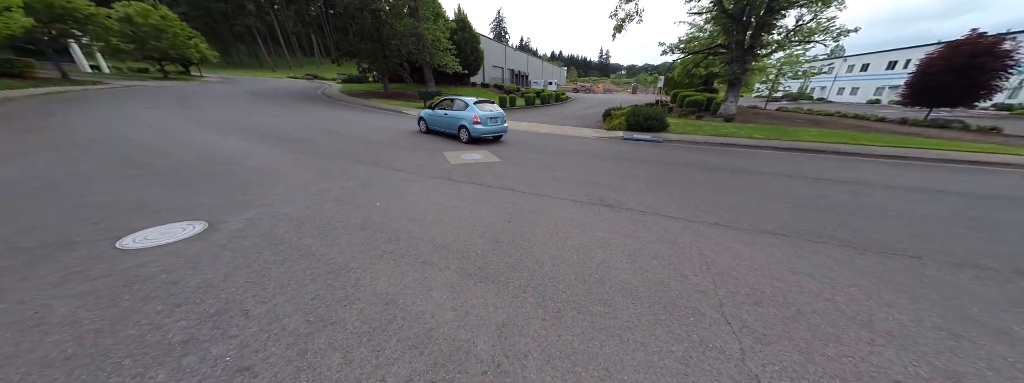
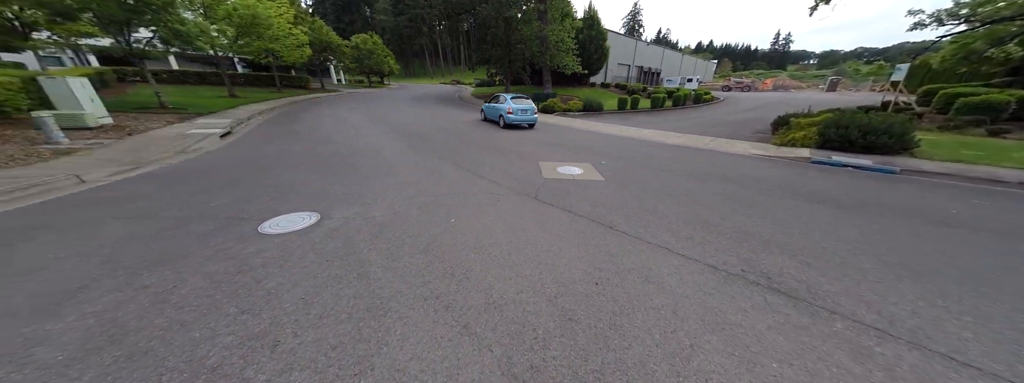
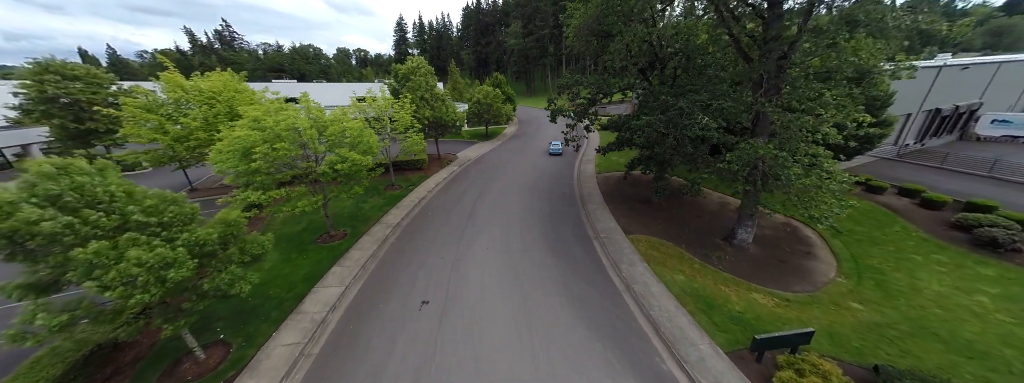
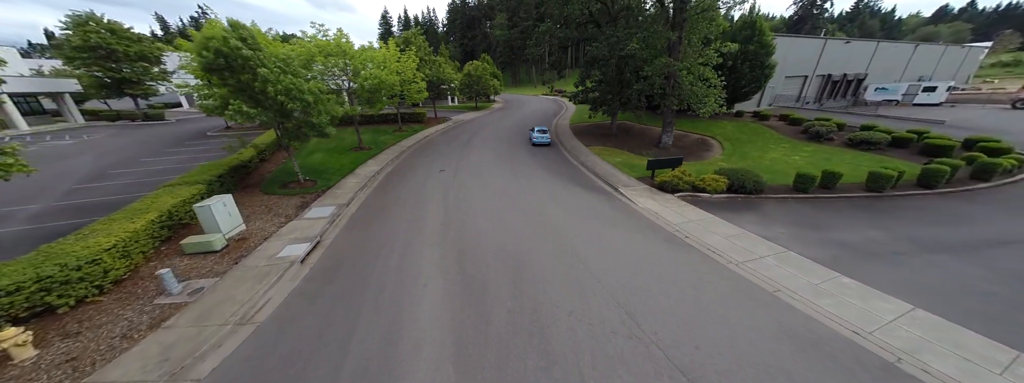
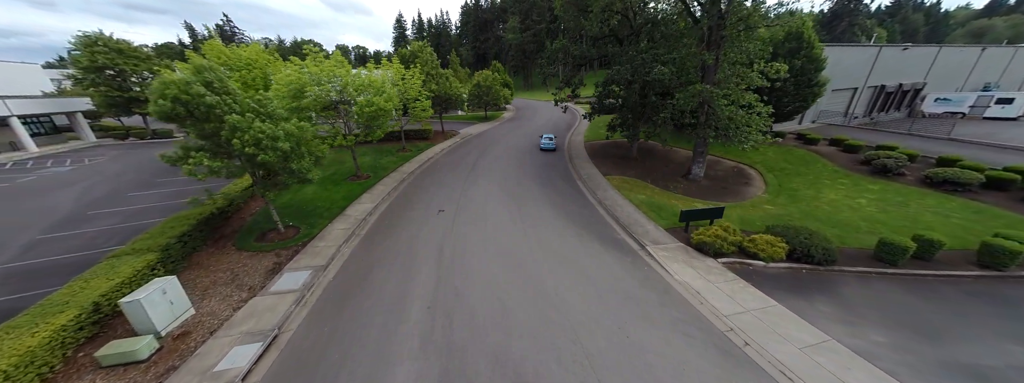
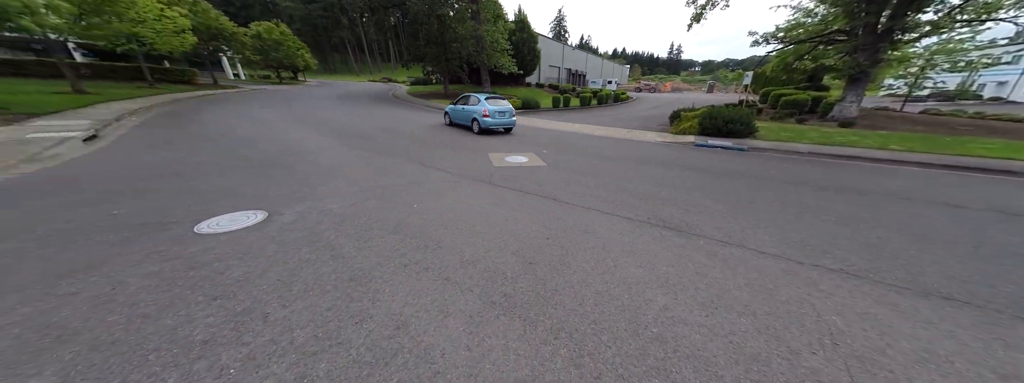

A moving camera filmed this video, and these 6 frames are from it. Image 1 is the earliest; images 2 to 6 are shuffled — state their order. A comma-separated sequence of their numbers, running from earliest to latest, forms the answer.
6, 2, 4, 5, 3
